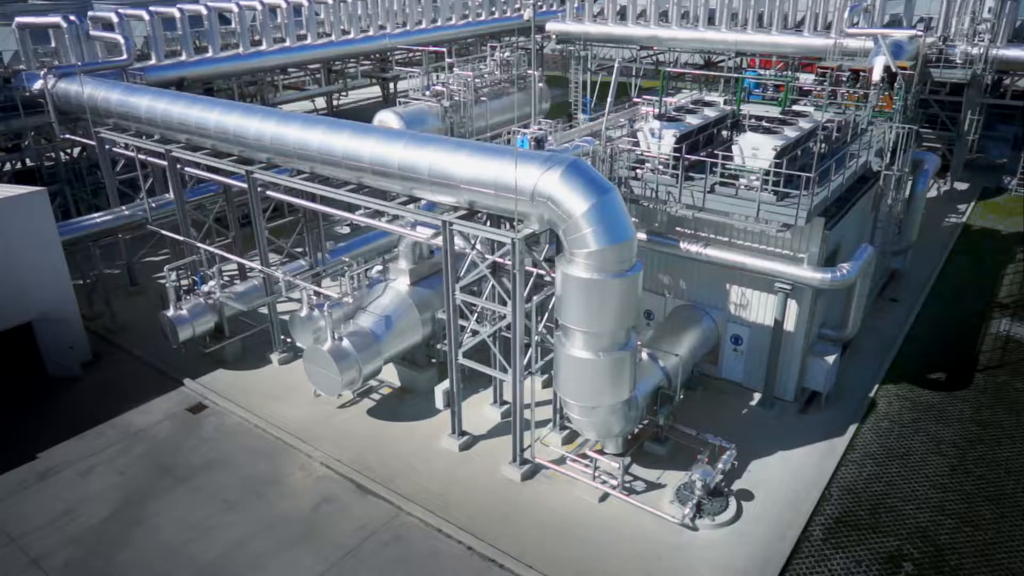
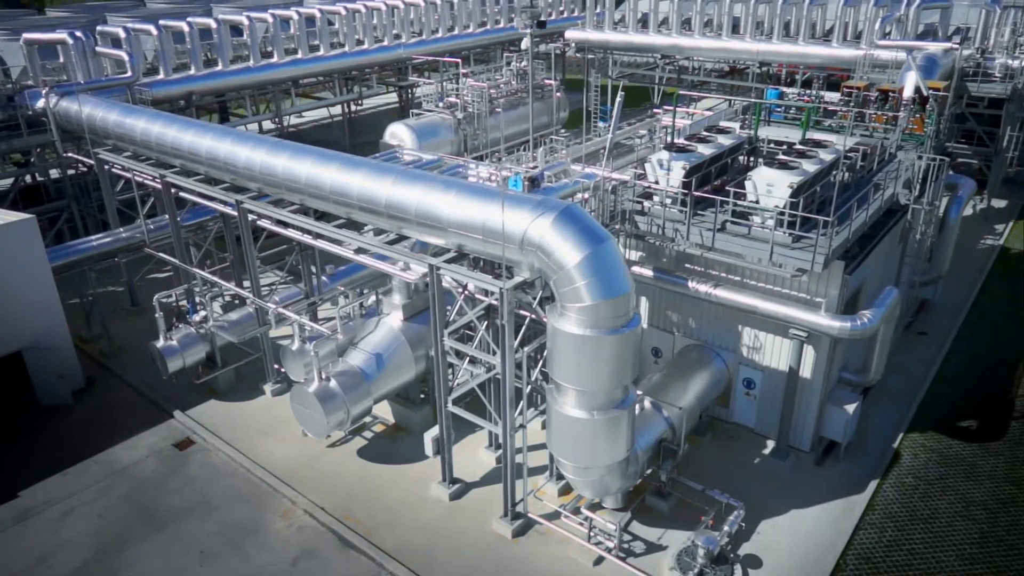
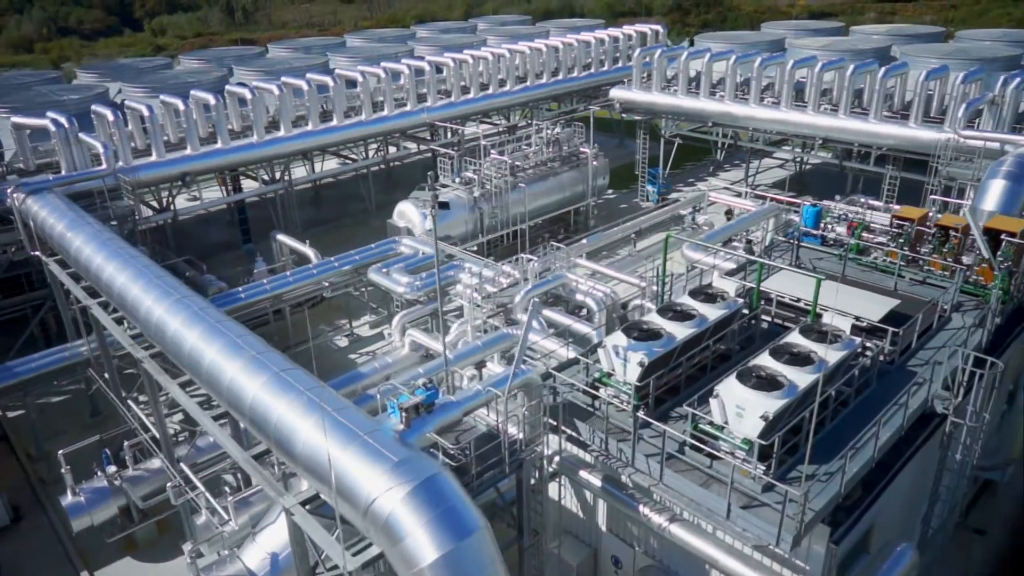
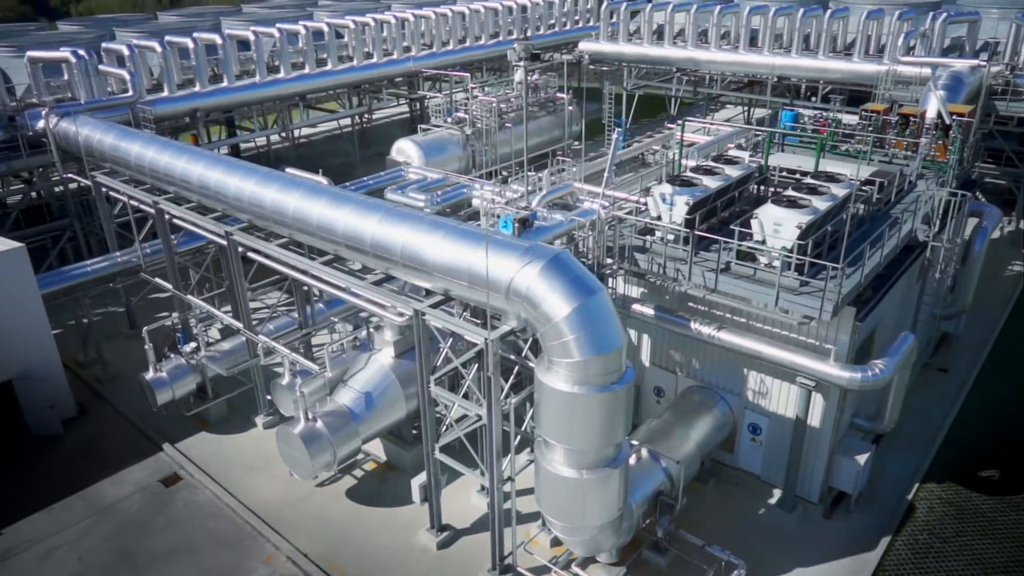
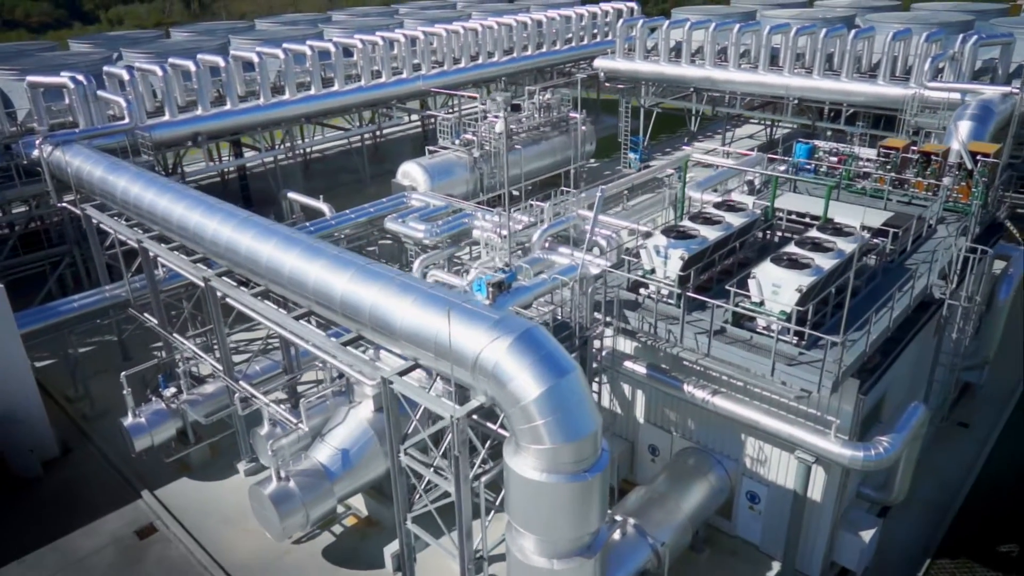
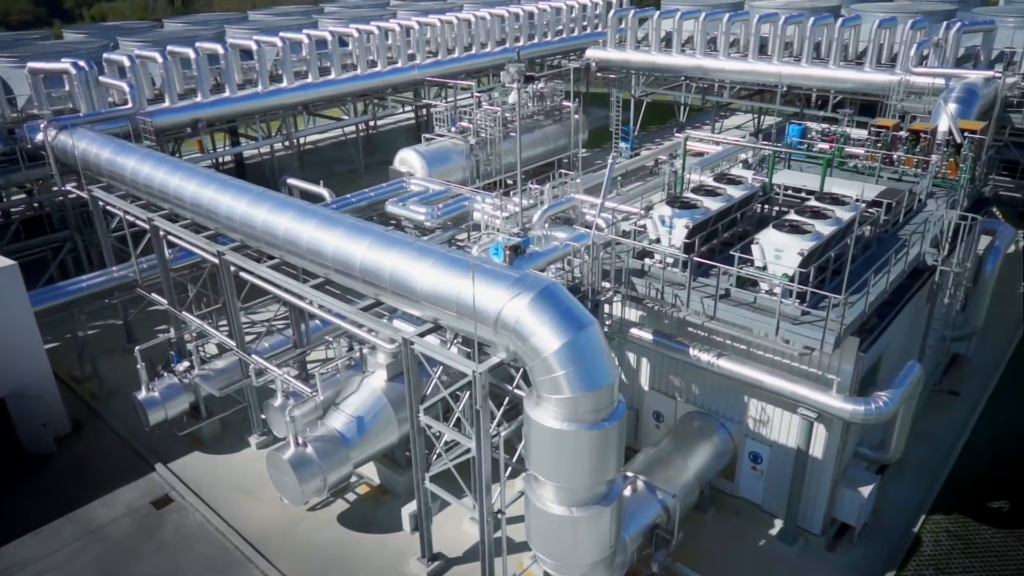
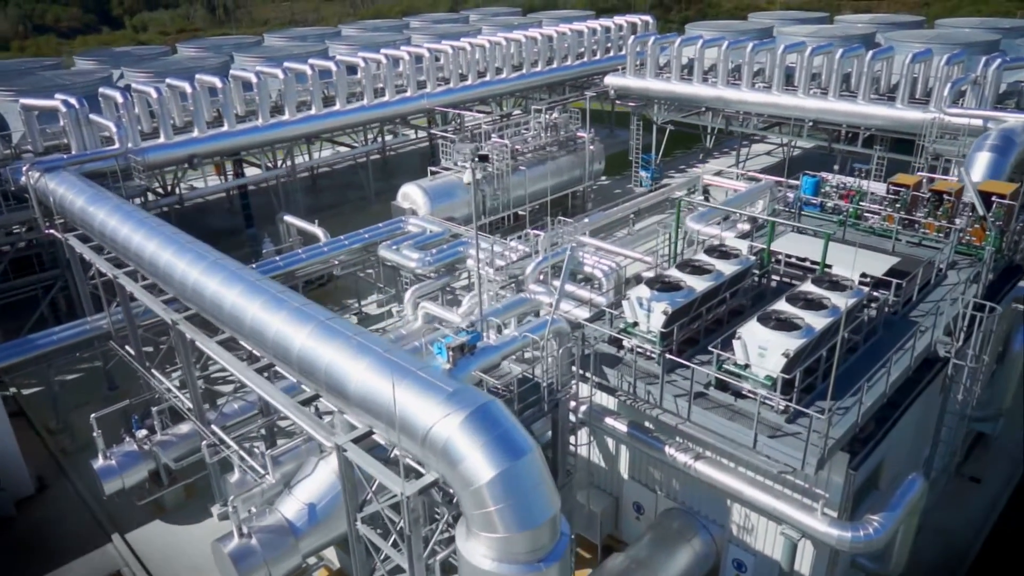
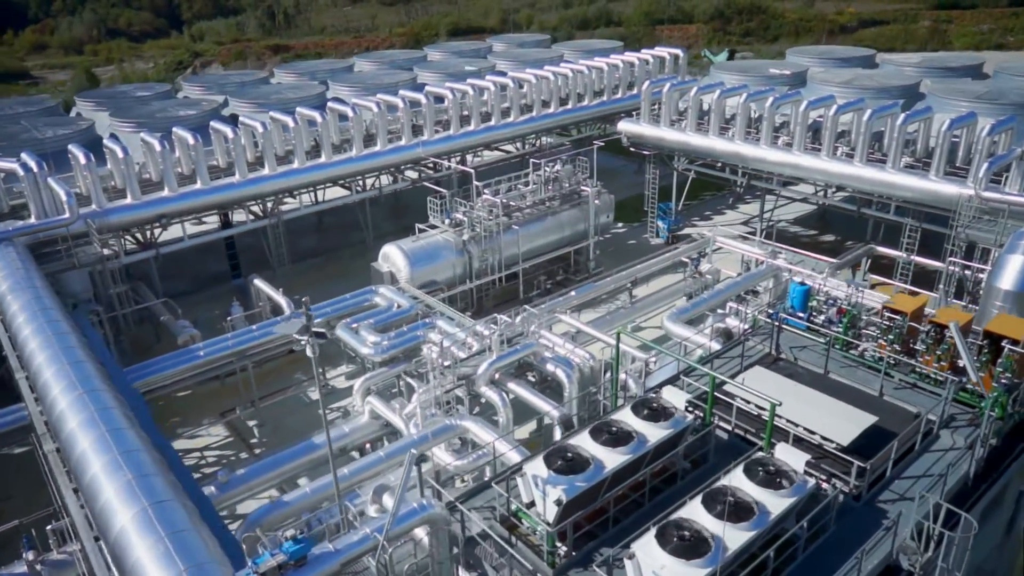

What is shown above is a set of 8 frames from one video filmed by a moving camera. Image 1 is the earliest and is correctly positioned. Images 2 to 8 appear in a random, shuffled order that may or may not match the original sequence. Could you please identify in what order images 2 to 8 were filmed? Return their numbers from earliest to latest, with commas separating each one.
2, 4, 6, 5, 7, 3, 8
